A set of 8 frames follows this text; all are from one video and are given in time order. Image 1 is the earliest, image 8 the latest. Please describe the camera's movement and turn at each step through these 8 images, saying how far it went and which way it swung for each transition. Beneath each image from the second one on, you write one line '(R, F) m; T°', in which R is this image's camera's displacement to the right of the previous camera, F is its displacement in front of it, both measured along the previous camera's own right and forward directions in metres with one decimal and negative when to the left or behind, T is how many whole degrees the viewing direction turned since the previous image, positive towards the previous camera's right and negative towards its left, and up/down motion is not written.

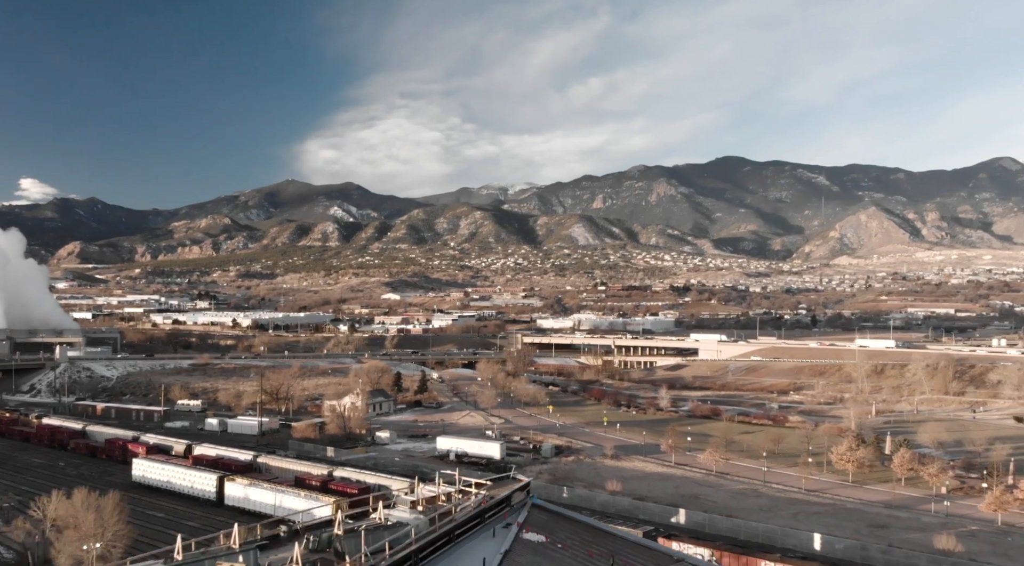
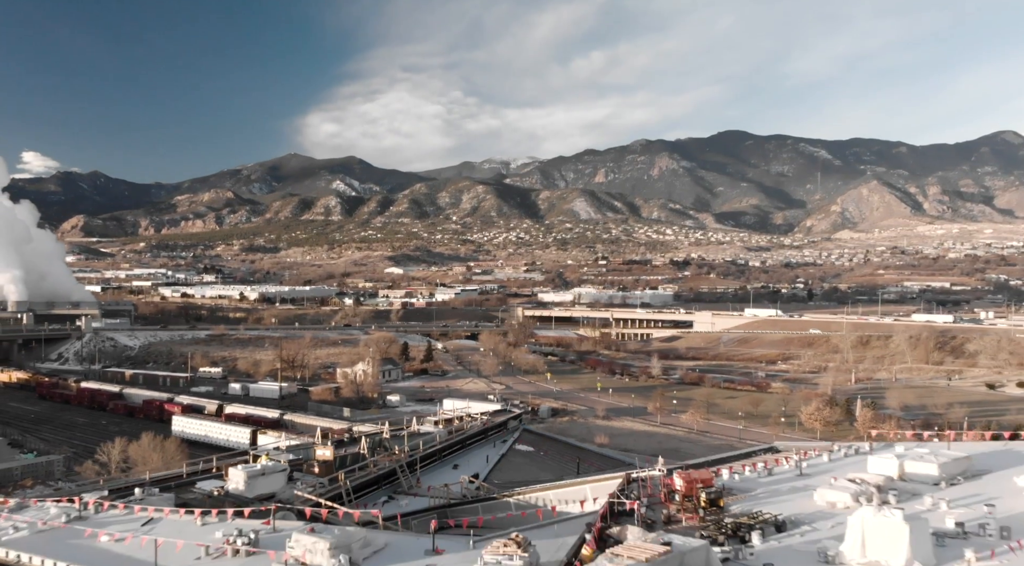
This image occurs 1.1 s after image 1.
(+0.1, -3.3) m; 0°
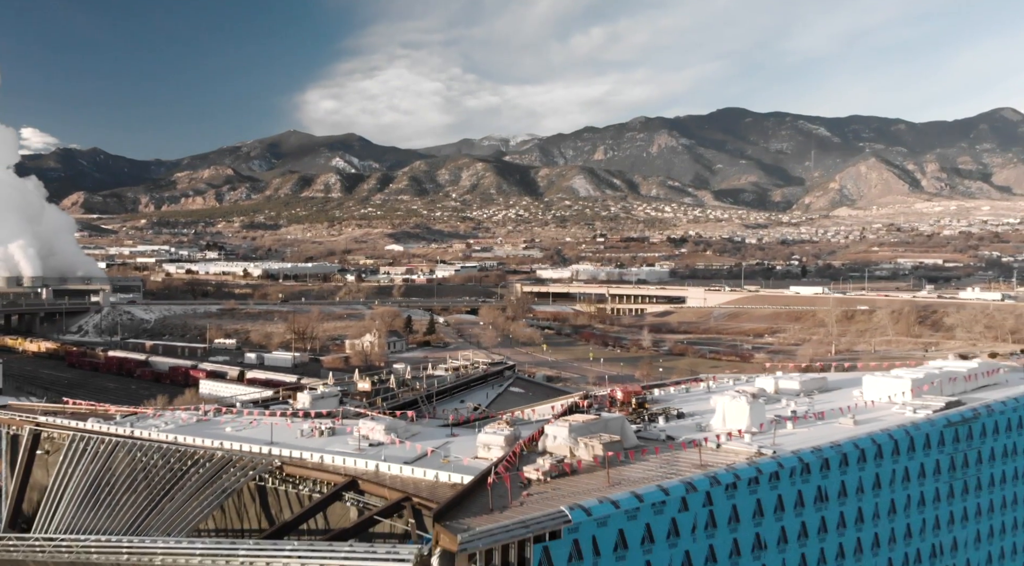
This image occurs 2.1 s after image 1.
(+0.1, -3.1) m; 0°
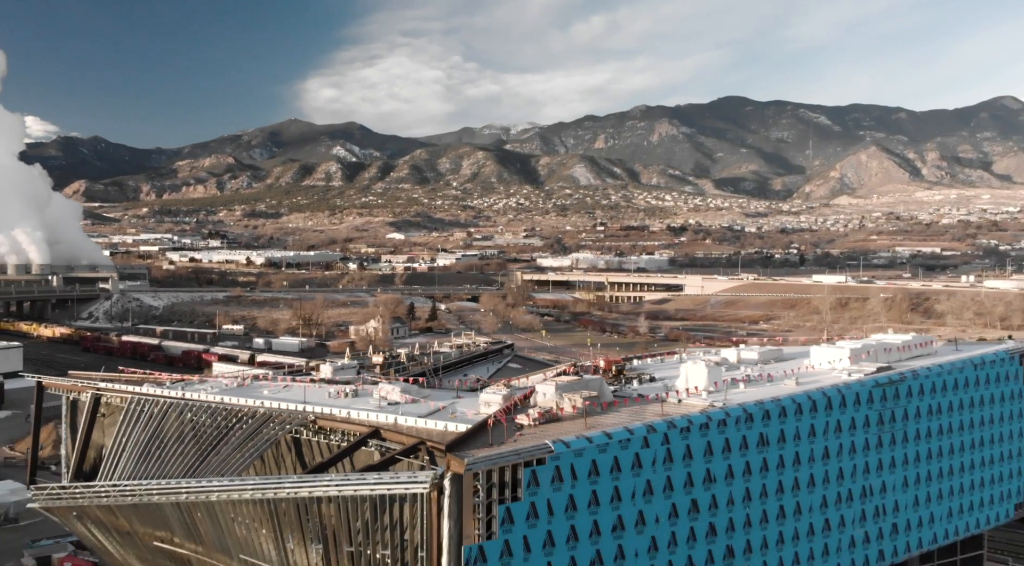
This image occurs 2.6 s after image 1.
(+0.1, -1.6) m; 0°
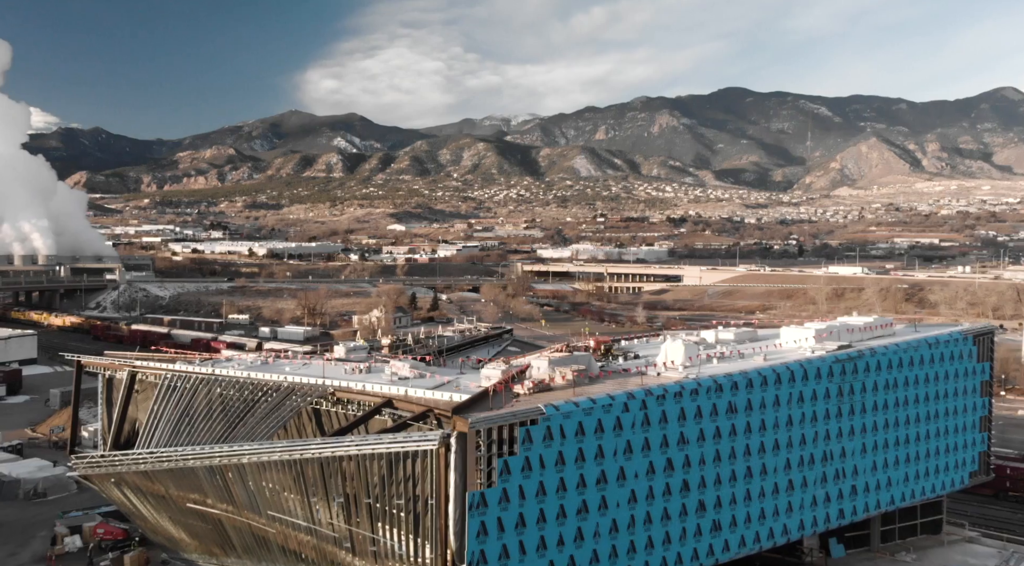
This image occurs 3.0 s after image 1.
(0.0, -1.2) m; 0°
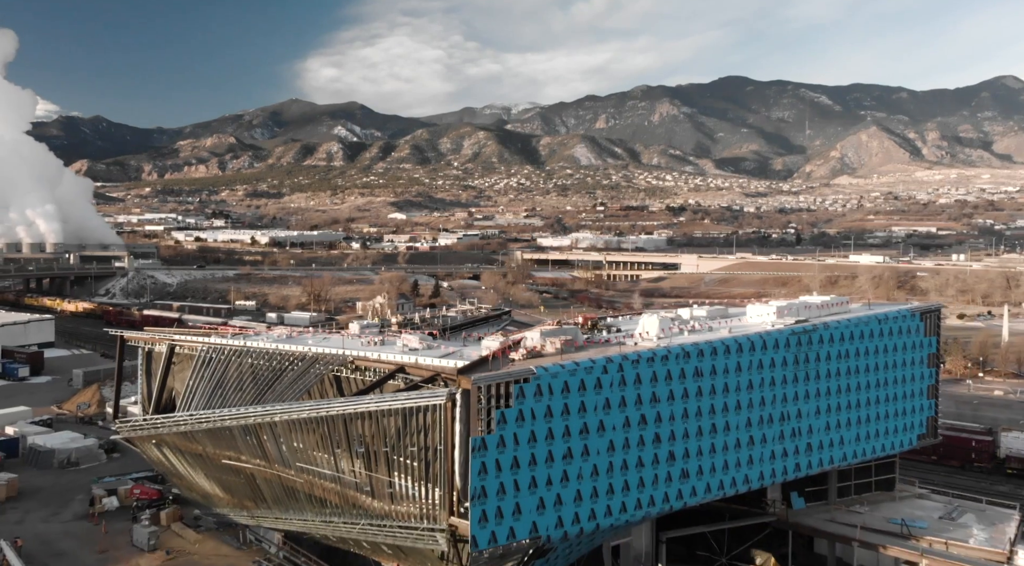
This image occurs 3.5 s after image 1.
(+0.1, -1.6) m; 0°
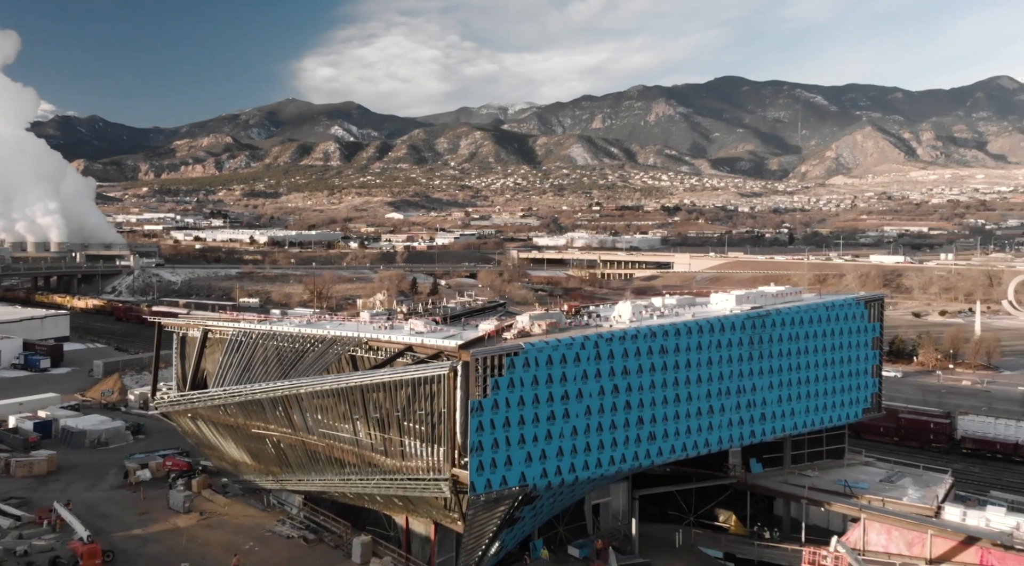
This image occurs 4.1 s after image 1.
(+0.1, -2.0) m; 0°
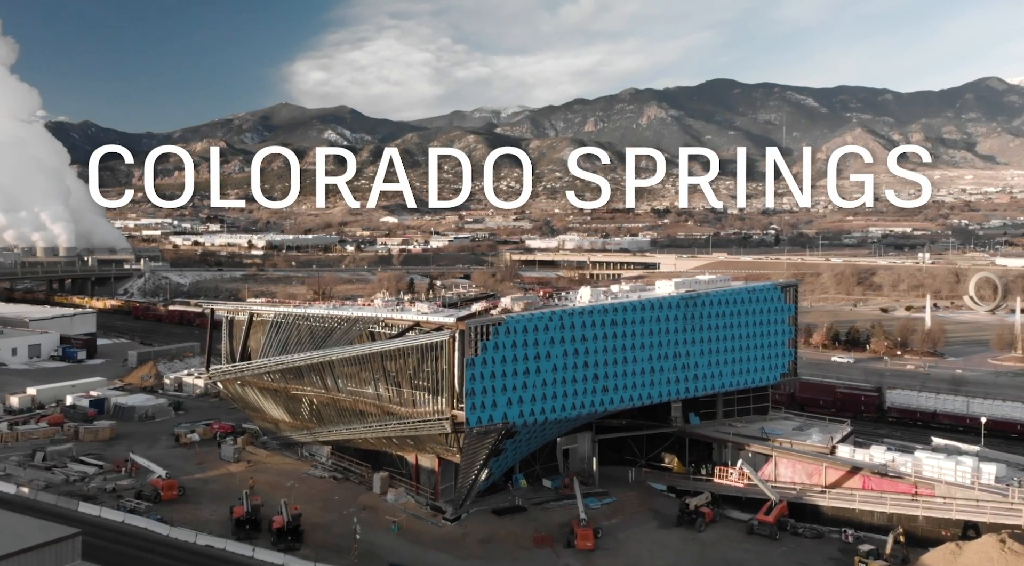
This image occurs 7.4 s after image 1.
(+0.2, -4.2) m; 0°
